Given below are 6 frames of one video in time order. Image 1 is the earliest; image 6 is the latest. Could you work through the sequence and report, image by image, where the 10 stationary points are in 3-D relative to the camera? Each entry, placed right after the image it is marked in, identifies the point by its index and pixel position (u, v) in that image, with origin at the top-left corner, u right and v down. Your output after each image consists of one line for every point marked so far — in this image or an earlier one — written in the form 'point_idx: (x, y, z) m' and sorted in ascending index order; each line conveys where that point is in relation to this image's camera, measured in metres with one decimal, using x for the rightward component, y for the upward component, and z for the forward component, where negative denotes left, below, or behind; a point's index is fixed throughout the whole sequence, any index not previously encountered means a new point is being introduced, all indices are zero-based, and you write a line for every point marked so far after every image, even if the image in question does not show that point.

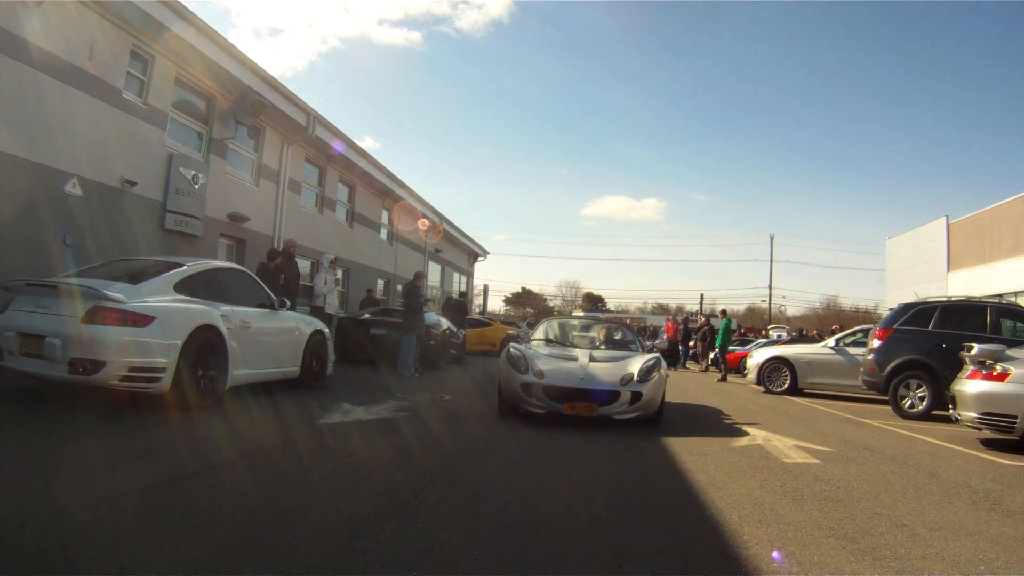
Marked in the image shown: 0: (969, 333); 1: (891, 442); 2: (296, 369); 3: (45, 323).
0: (+5.9, -0.6, +8.1) m
1: (+3.5, -1.5, +5.9) m
2: (-2.1, -0.8, +6.2) m
3: (-3.0, -0.2, +4.2) m
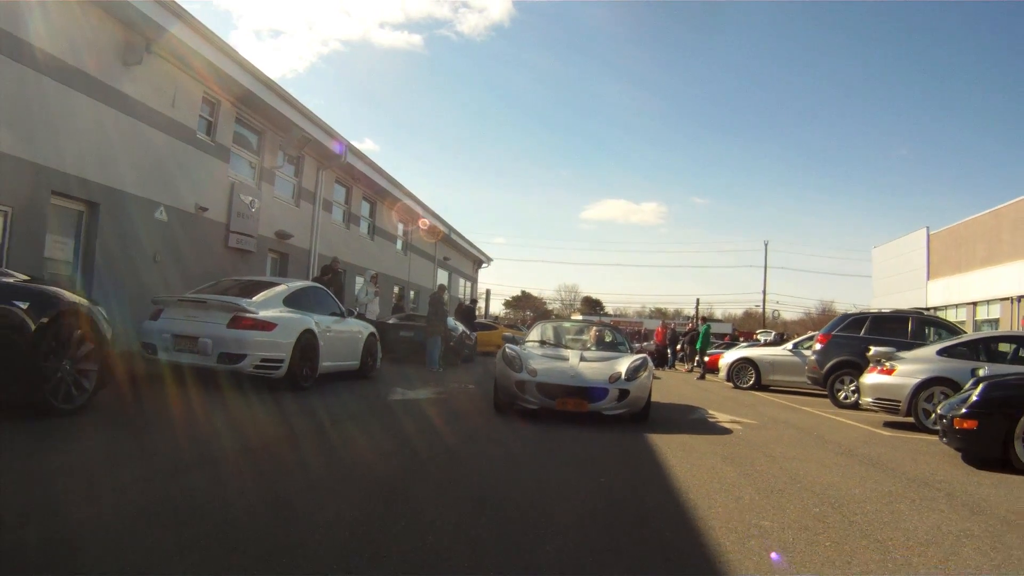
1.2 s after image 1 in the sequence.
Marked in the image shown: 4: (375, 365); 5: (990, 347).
0: (+6.0, -0.8, +9.9) m
1: (+3.6, -1.7, +7.7) m
2: (-2.0, -0.9, +7.9) m
3: (-2.9, -0.4, +5.9) m
4: (-2.0, -1.1, +8.9) m
5: (+5.9, -0.7, +7.4) m
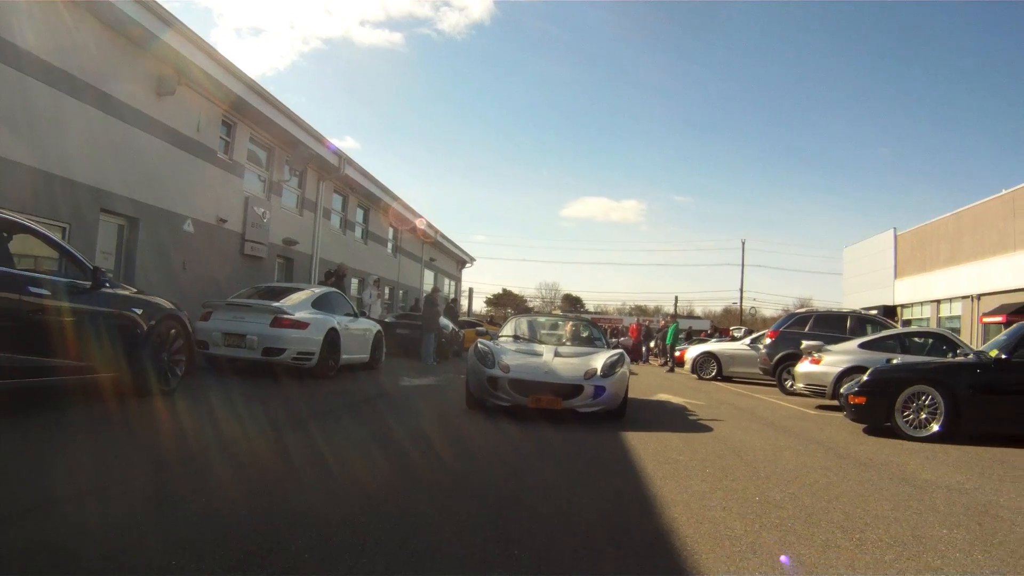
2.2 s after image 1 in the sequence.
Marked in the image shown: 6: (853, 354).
0: (+5.8, -0.8, +11.3) m
1: (+3.5, -1.7, +9.1) m
2: (-2.1, -1.0, +9.2) m
3: (-3.0, -0.4, +7.2) m
4: (-2.2, -1.1, +10.2) m
5: (+5.7, -0.7, +8.9) m
6: (+4.7, -0.9, +8.6) m
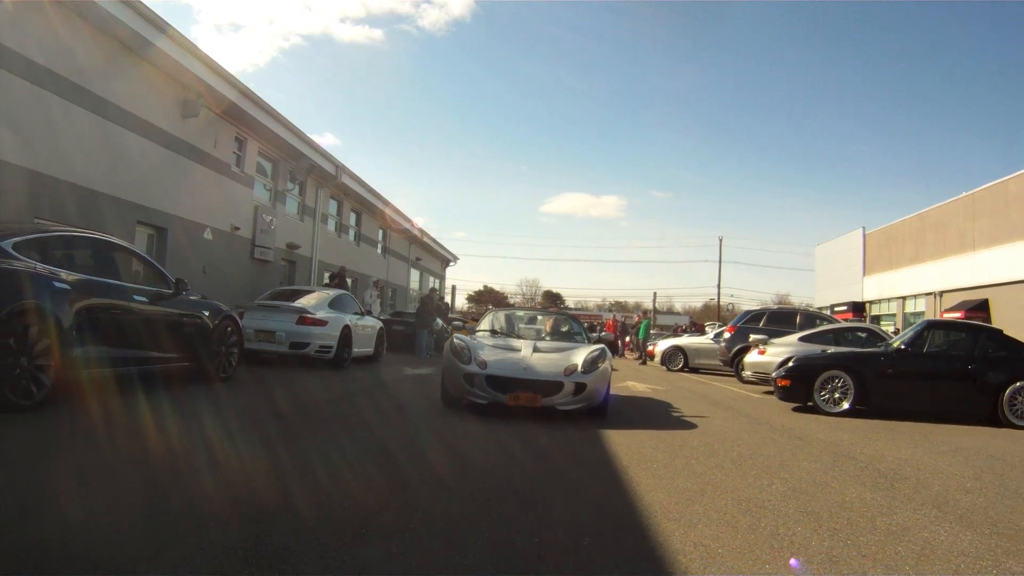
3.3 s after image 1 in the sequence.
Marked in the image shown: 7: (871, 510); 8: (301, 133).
0: (+5.5, -0.8, +12.8) m
1: (+3.3, -1.8, +10.5) m
2: (-2.3, -1.0, +10.4) m
3: (-3.1, -0.5, +8.4) m
4: (-2.4, -1.2, +11.5) m
5: (+5.5, -0.8, +10.4) m
6: (+4.5, -0.9, +10.1) m
7: (+1.8, -1.1, +3.2) m
8: (-5.1, +3.7, +15.5) m
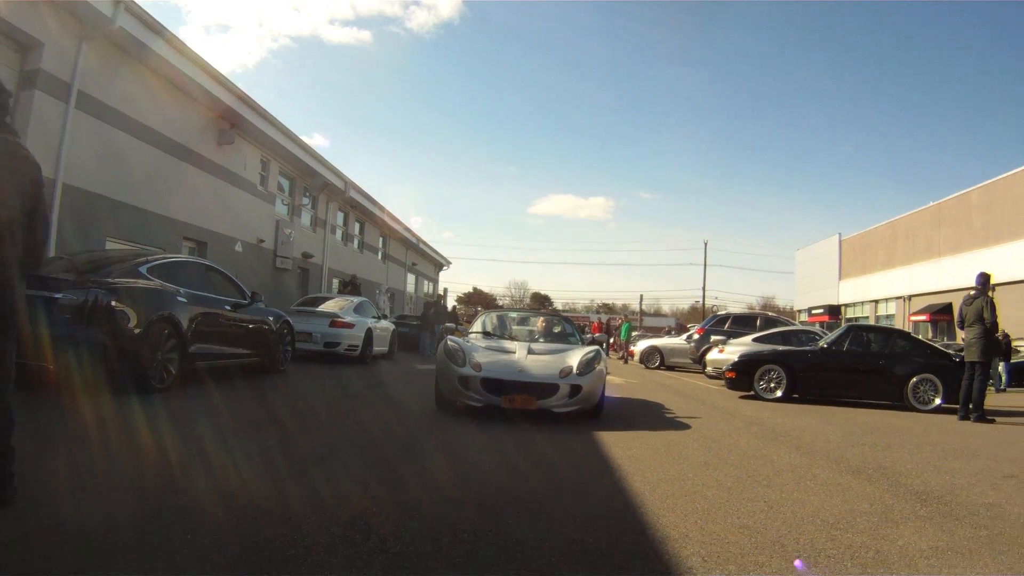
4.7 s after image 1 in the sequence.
0: (+5.4, -1.0, +14.6) m
1: (+3.2, -1.9, +12.2) m
2: (-2.4, -1.2, +12.1) m
3: (-3.2, -0.6, +10.0) m
4: (-2.5, -1.3, +13.1) m
5: (+5.5, -0.9, +12.2) m
6: (+4.4, -1.1, +11.8) m
7: (+1.8, -1.3, +4.9) m
8: (-5.2, +3.6, +17.1) m
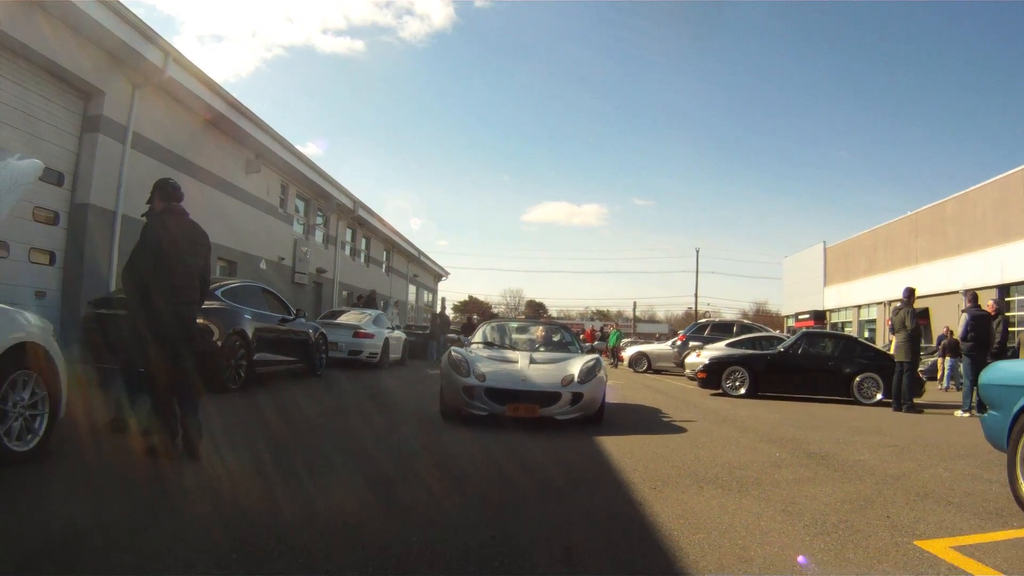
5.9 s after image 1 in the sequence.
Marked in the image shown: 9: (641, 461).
0: (+5.4, -1.3, +16.1) m
1: (+3.2, -2.2, +13.7) m
2: (-2.4, -1.4, +13.5) m
3: (-3.2, -0.9, +11.4) m
4: (-2.5, -1.6, +14.5) m
5: (+5.4, -1.2, +13.7) m
6: (+4.4, -1.3, +13.3) m
7: (+1.9, -1.4, +6.4) m
8: (-5.3, +3.2, +18.5) m
9: (+1.1, -1.4, +5.1) m
